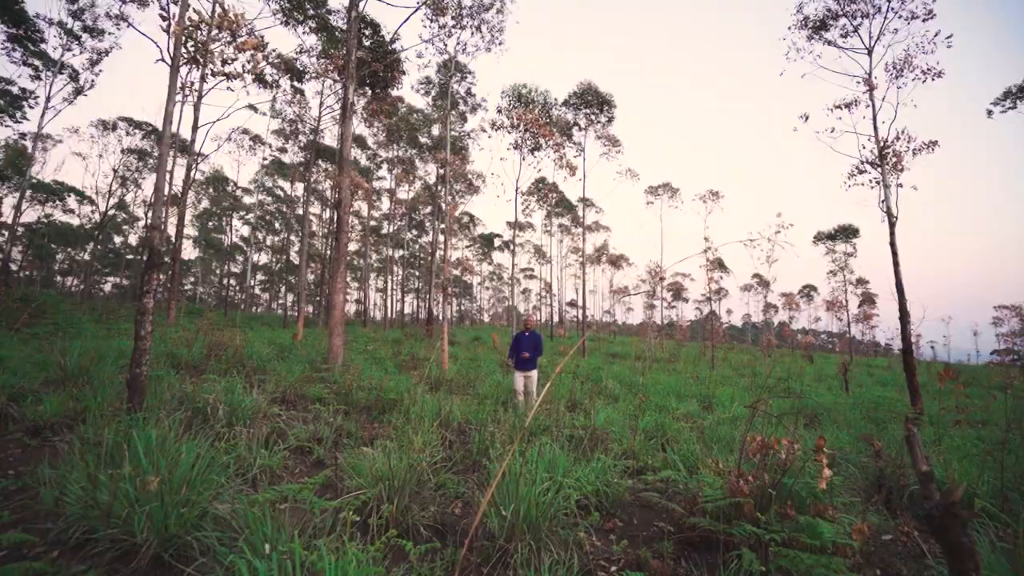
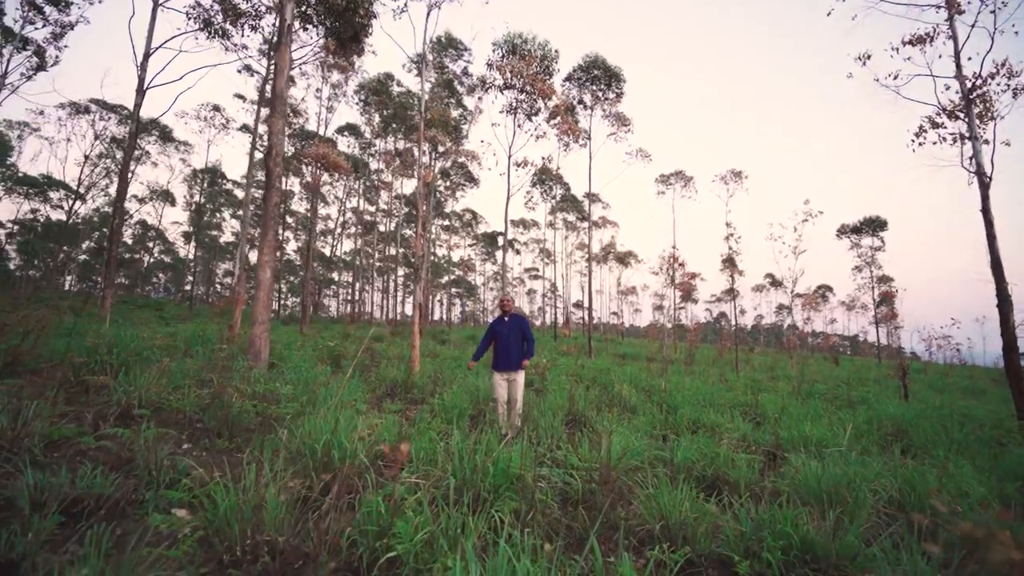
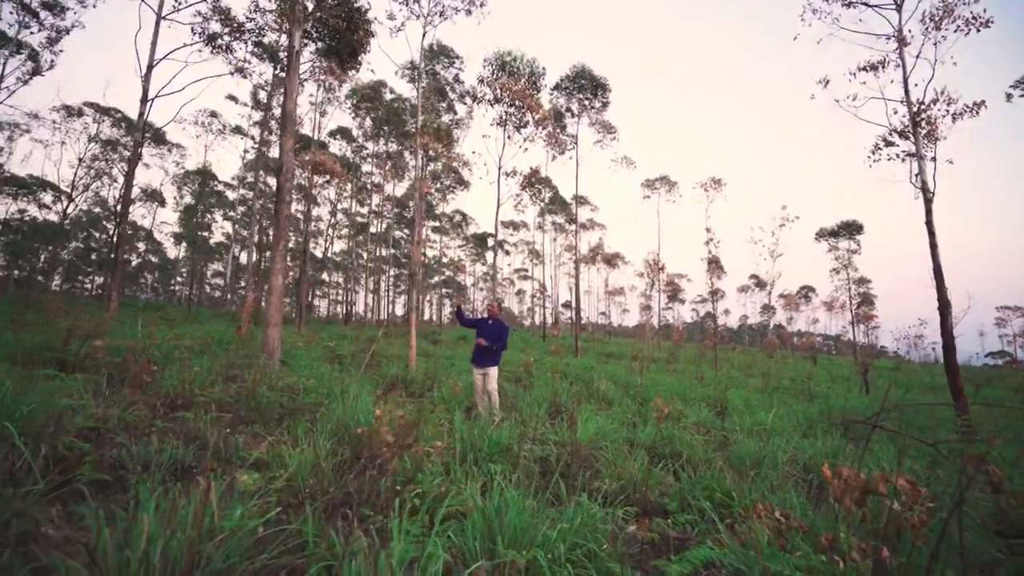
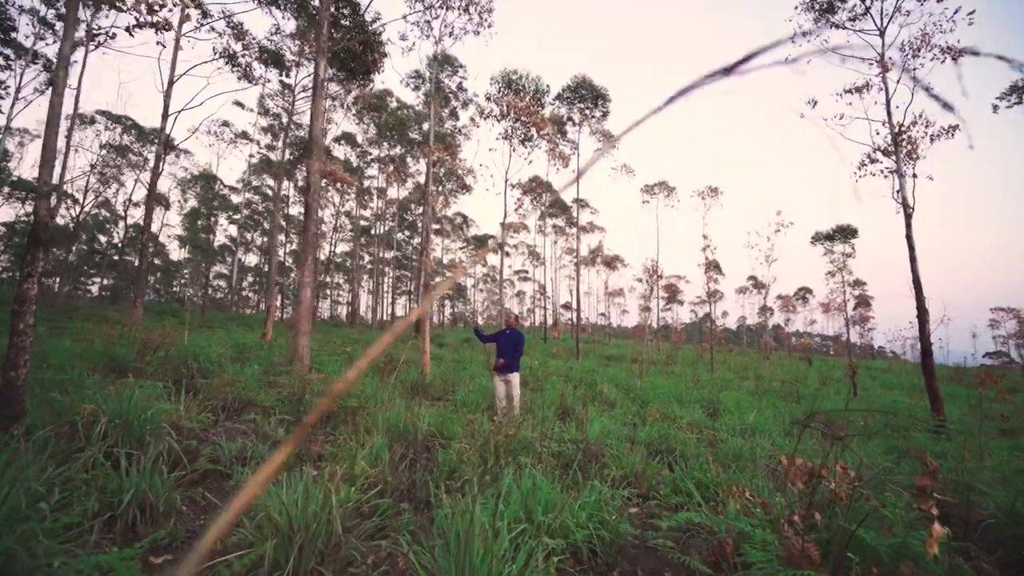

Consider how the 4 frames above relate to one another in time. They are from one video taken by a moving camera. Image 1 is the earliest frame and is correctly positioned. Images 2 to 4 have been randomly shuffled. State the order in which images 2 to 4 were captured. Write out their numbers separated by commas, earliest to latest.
4, 3, 2
